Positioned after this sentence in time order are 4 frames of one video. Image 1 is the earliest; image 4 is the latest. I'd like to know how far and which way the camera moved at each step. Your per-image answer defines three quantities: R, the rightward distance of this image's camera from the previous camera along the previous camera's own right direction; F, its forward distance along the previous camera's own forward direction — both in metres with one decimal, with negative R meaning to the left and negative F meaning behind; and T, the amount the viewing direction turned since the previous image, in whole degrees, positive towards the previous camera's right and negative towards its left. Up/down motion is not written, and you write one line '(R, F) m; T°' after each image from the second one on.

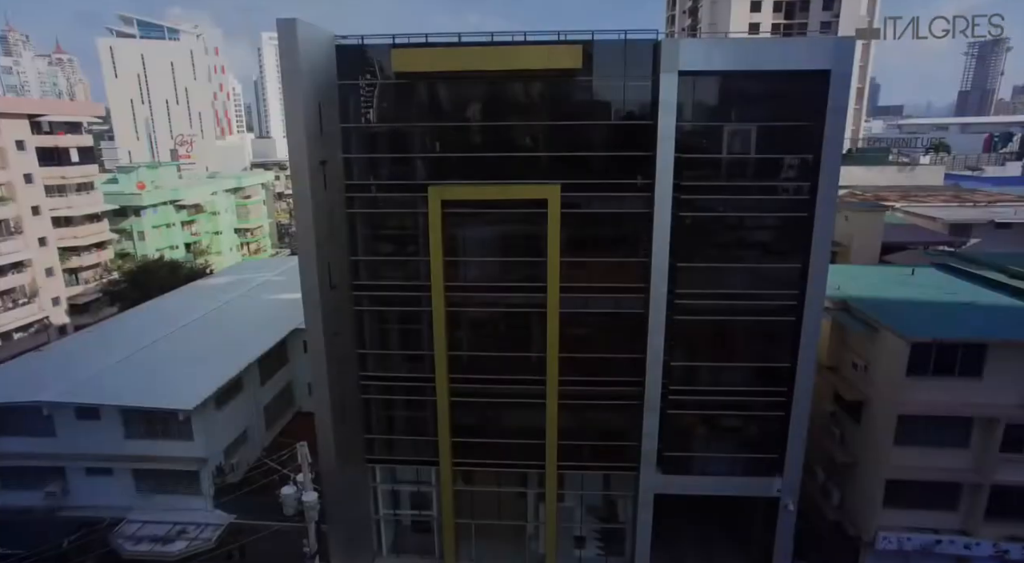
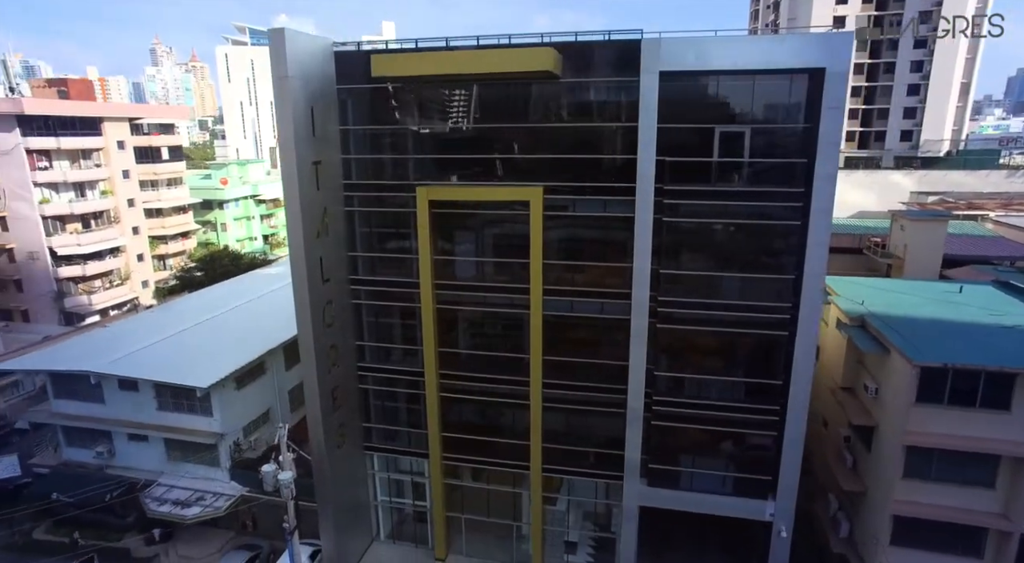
(+3.3, +0.1) m; -9°
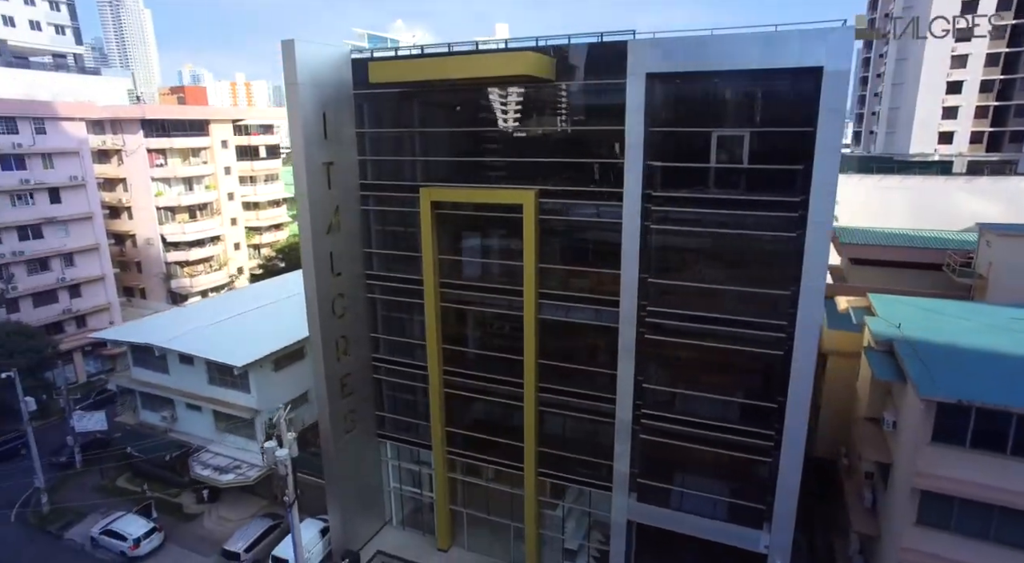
(+3.5, +0.2) m; -11°
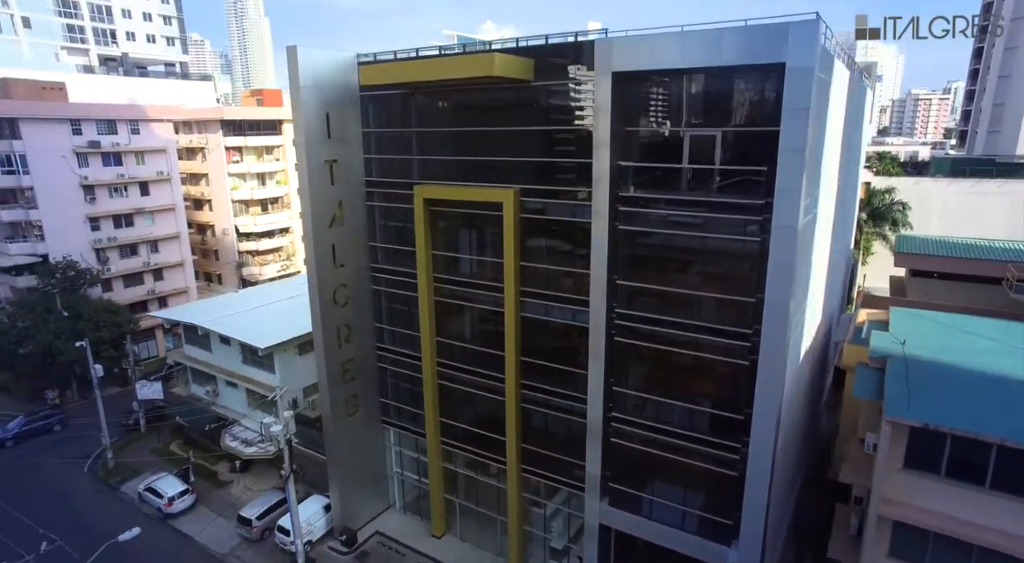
(+3.3, 0.0) m; -9°
